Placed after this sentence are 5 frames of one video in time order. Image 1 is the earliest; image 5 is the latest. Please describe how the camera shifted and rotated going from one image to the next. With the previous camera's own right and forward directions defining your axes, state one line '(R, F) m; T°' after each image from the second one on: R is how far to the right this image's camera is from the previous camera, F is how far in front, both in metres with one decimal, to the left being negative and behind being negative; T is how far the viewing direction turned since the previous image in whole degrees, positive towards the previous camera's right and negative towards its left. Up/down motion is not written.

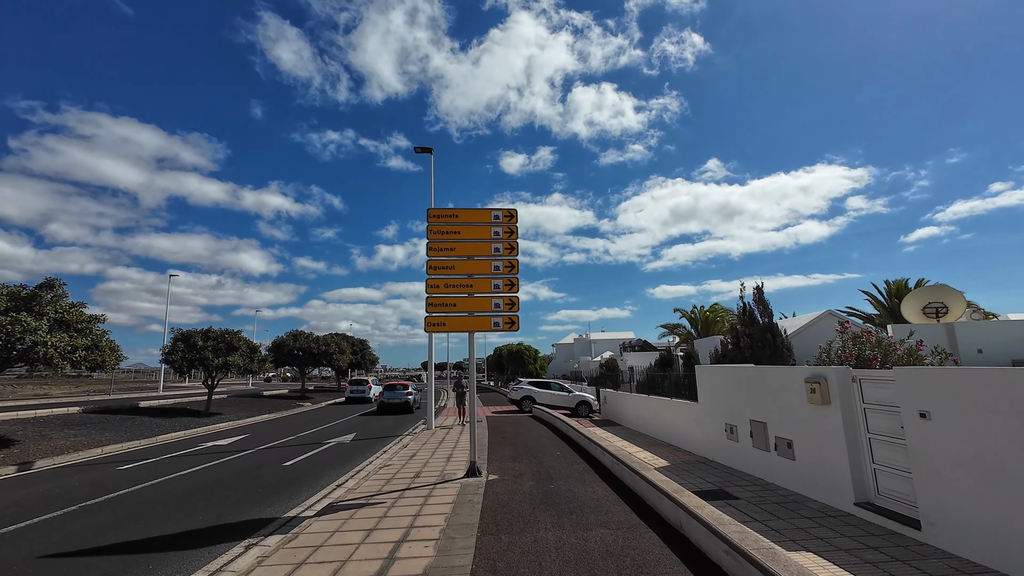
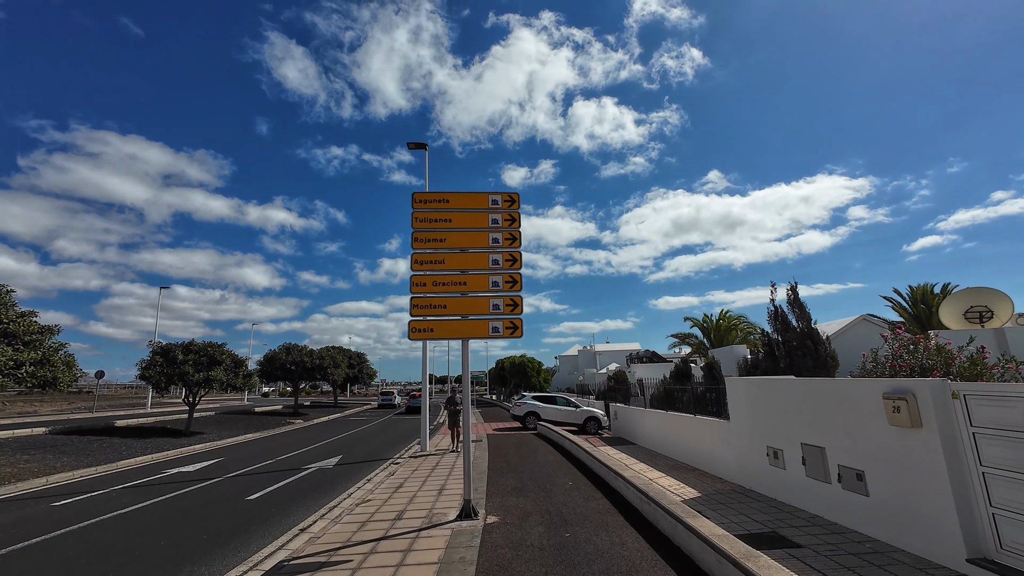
(0.0, +1.4) m; 0°
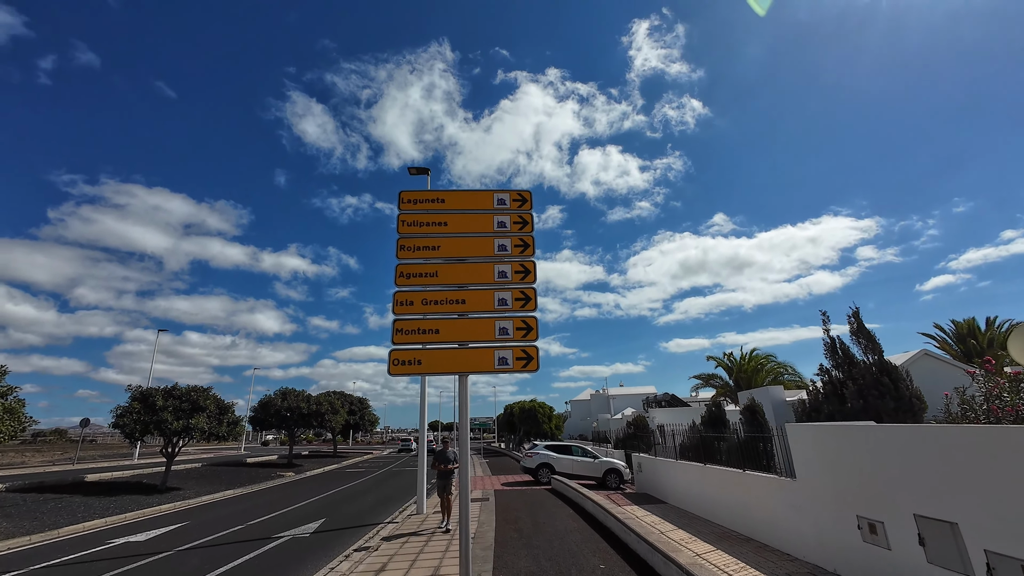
(0.0, +1.5) m; -1°
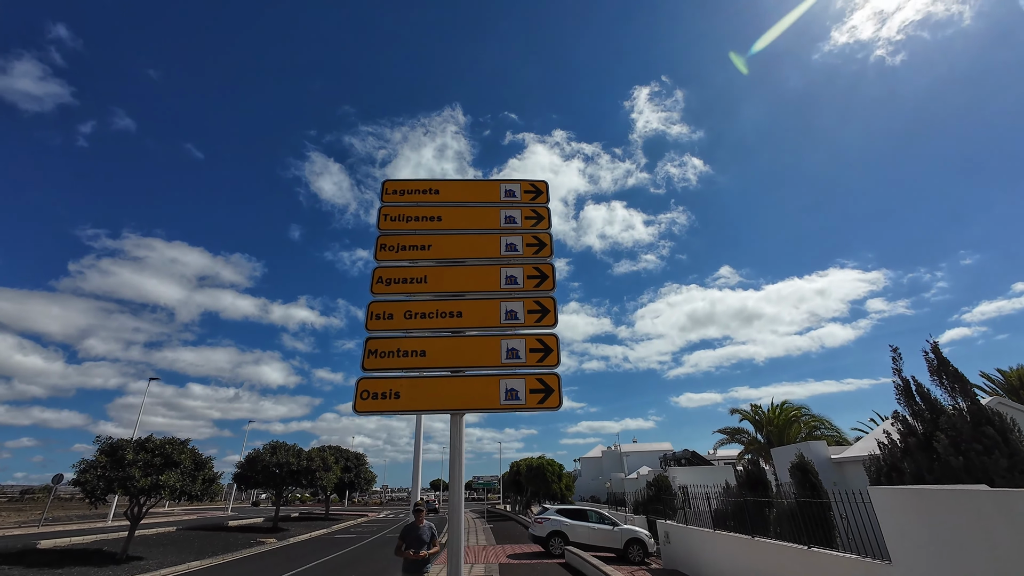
(0.0, +1.3) m; -1°
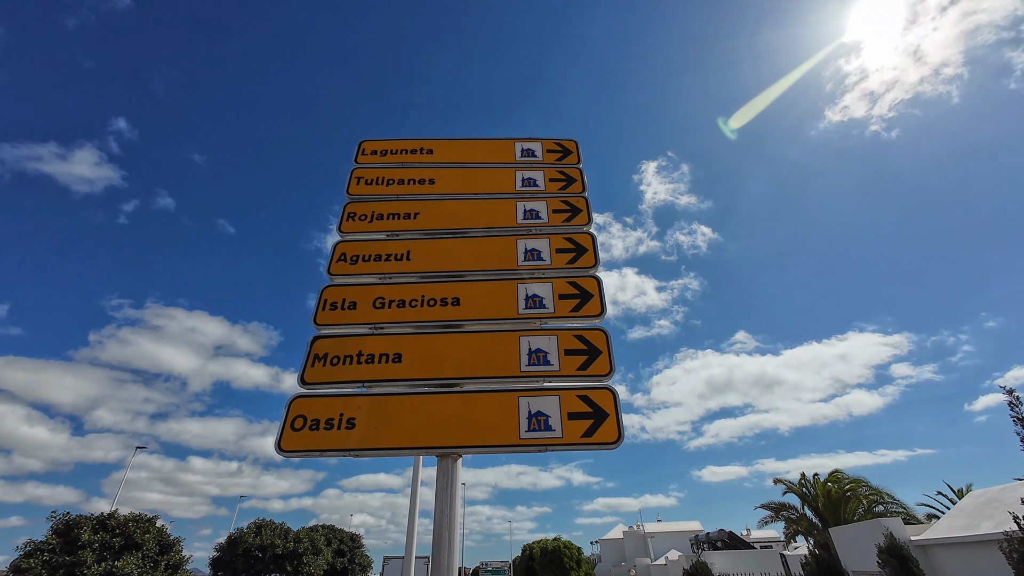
(-0.1, +1.4) m; -1°
